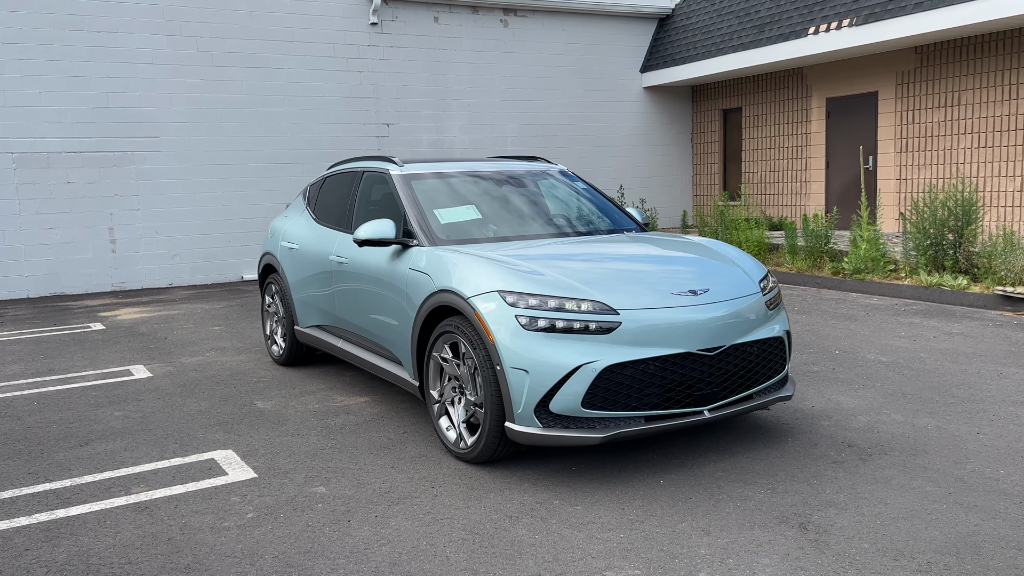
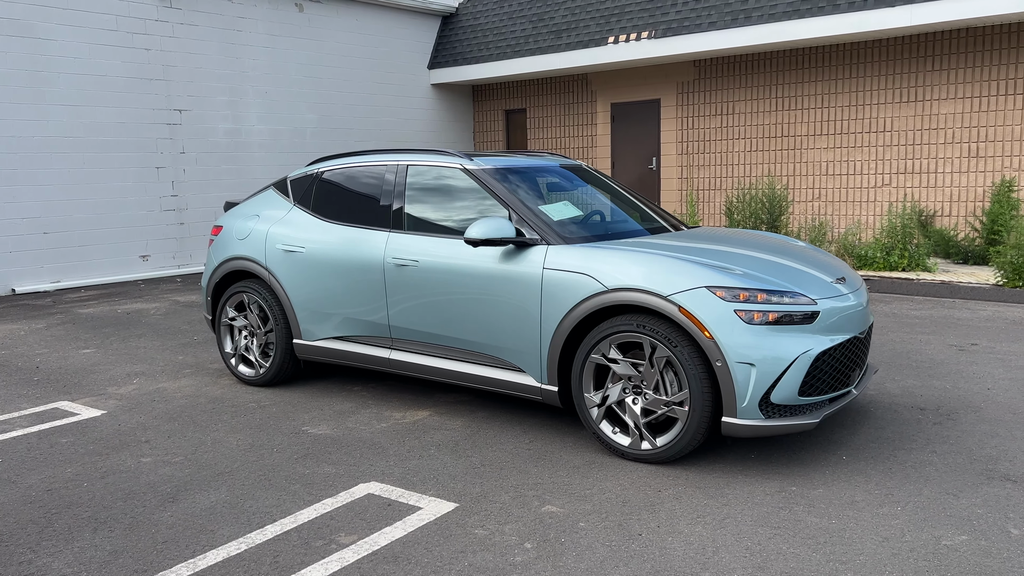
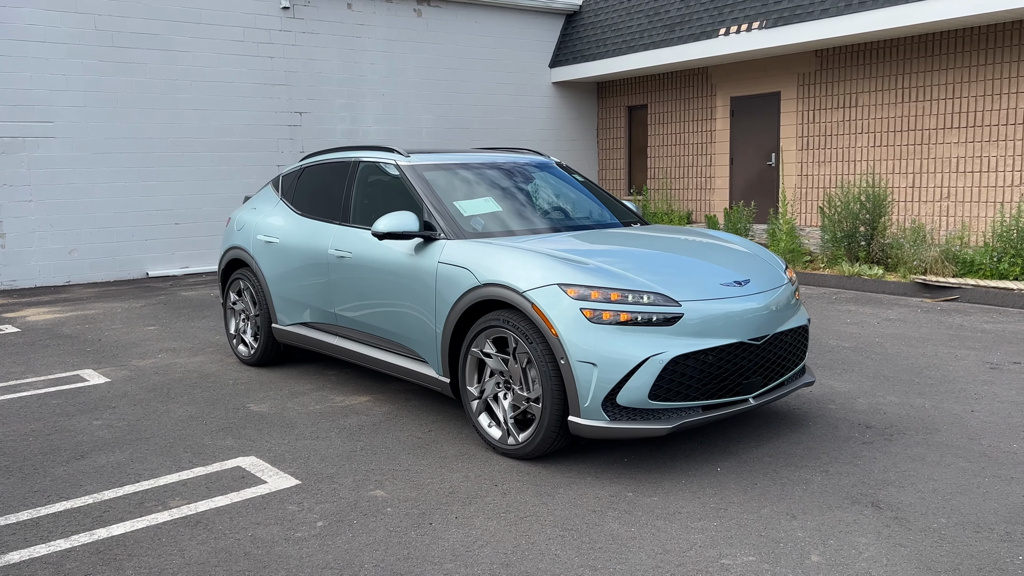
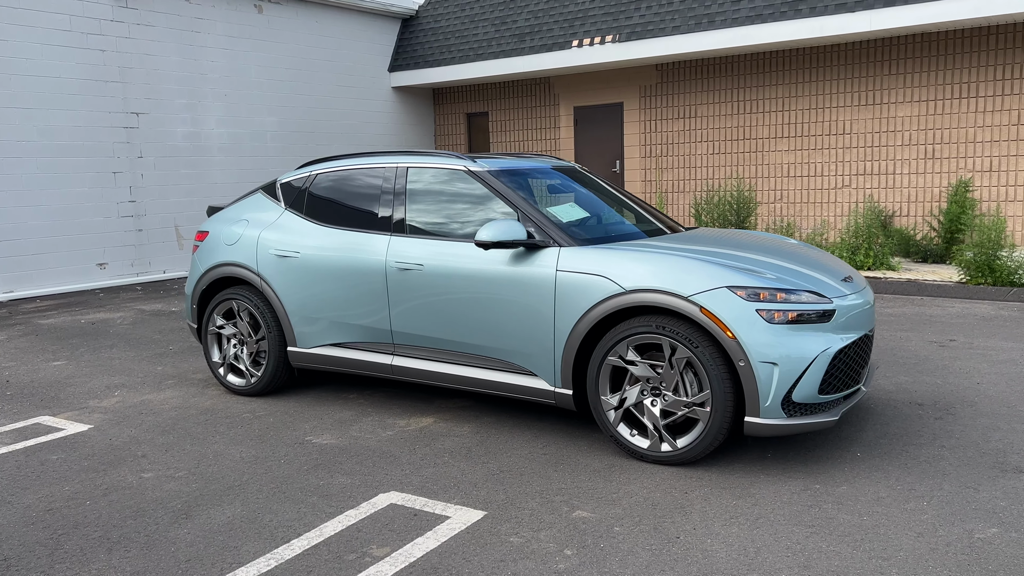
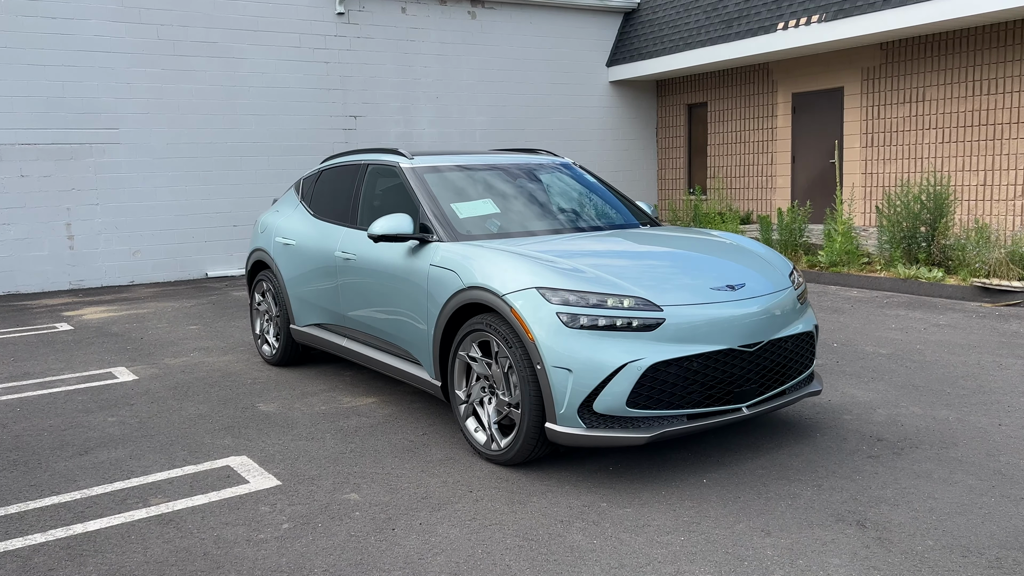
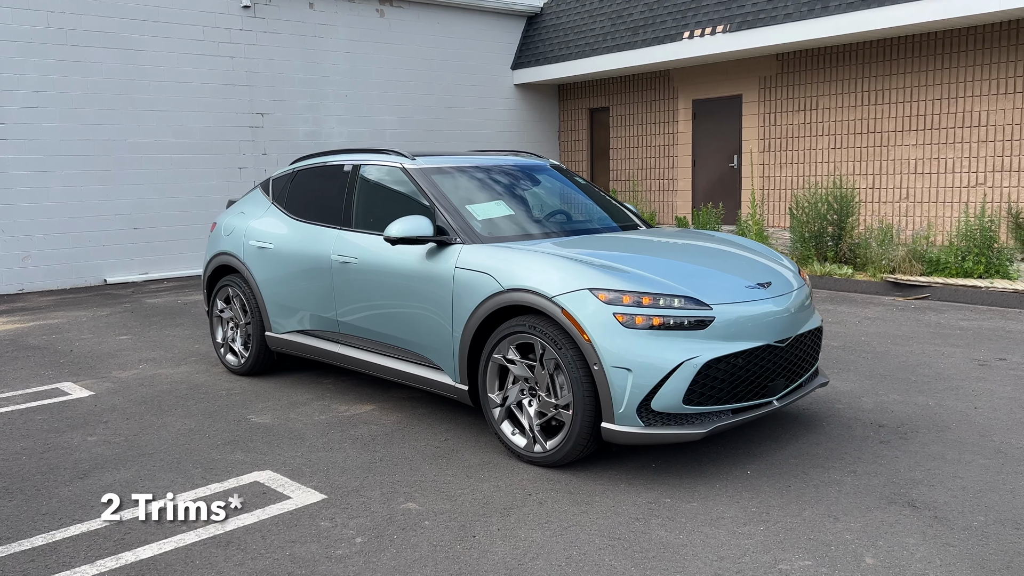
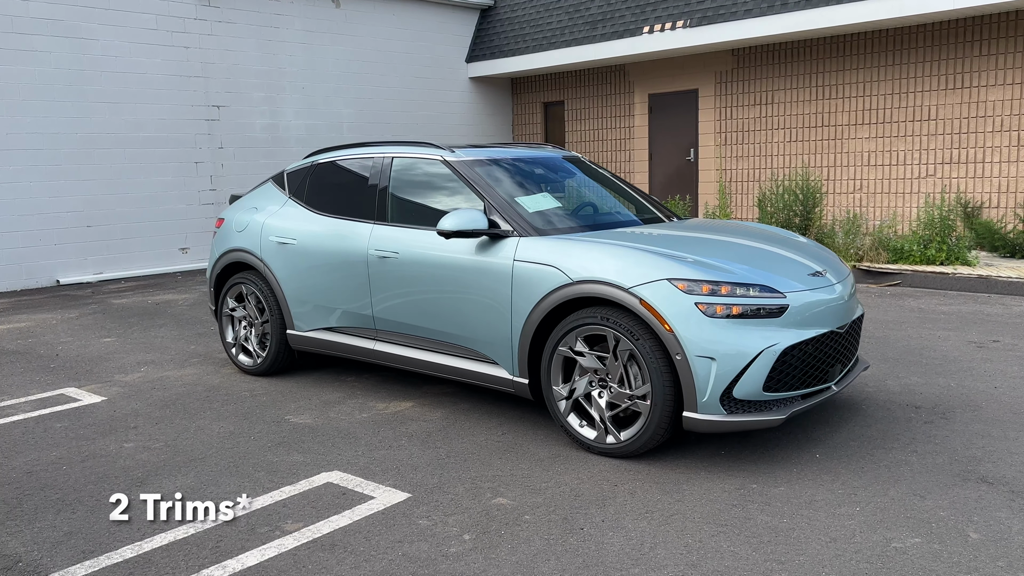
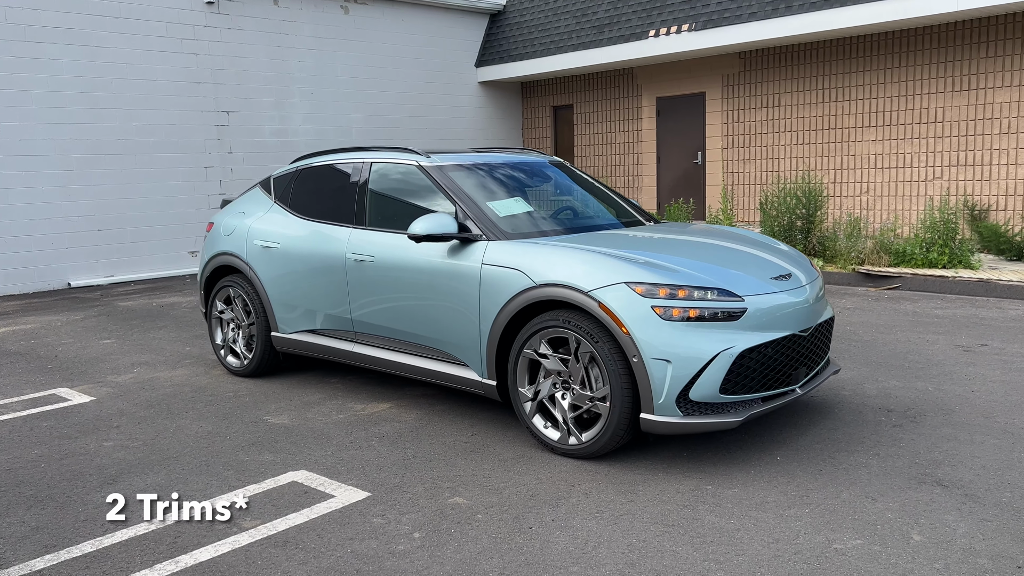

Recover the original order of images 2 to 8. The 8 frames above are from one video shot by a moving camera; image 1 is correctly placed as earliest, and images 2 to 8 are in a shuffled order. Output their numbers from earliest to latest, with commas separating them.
5, 3, 6, 8, 7, 2, 4
